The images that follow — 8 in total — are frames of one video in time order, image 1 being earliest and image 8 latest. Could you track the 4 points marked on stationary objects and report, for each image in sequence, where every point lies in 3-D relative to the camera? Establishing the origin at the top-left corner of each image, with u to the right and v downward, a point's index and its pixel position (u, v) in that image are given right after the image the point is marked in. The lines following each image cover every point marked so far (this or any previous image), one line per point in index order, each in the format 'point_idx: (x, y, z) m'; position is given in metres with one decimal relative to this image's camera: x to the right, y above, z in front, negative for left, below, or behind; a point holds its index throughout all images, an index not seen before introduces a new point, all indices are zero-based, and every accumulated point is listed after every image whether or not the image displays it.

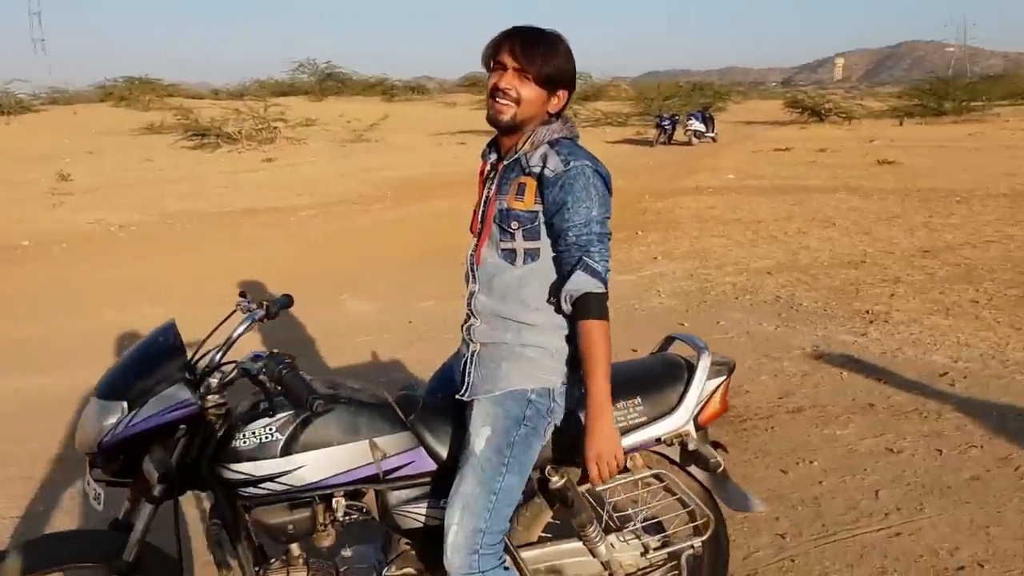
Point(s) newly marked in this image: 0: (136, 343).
0: (-0.9, -0.1, +2.3) m
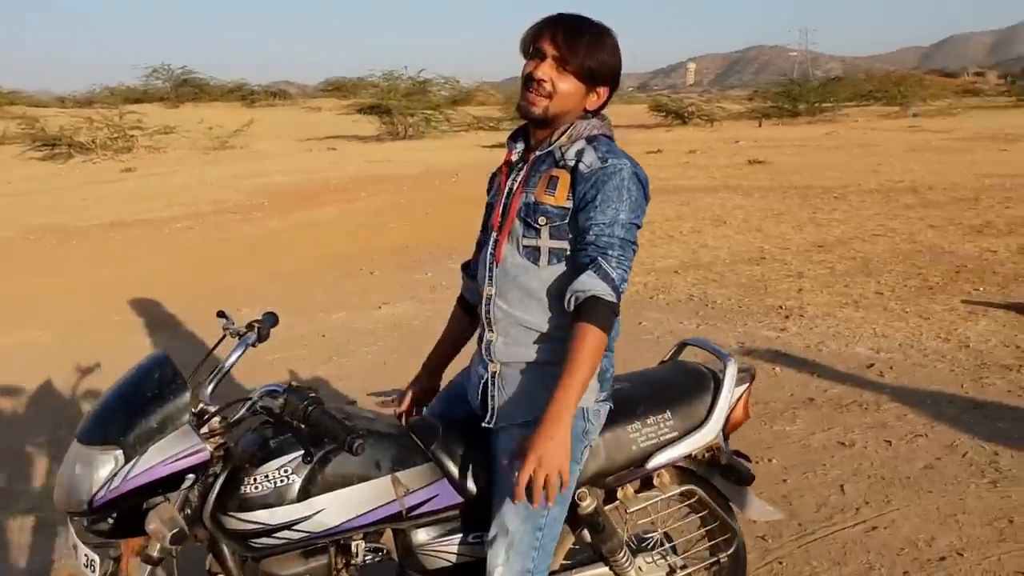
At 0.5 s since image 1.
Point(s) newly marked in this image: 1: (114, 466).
0: (-0.8, -0.2, +2.0) m
1: (-0.8, -0.3, +1.9) m
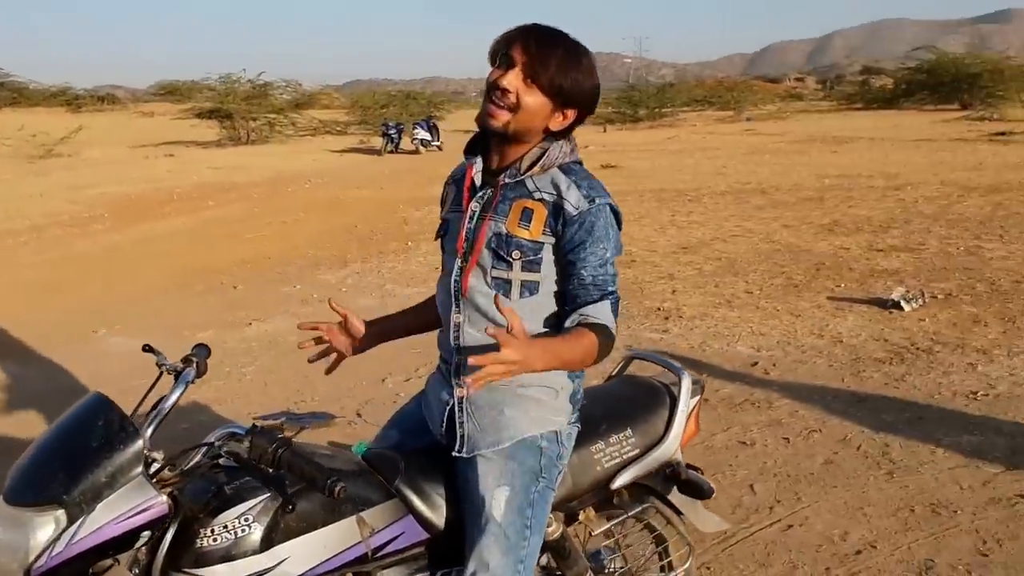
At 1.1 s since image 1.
0: (-0.8, -0.3, +1.8) m
1: (-0.8, -0.4, +1.6) m
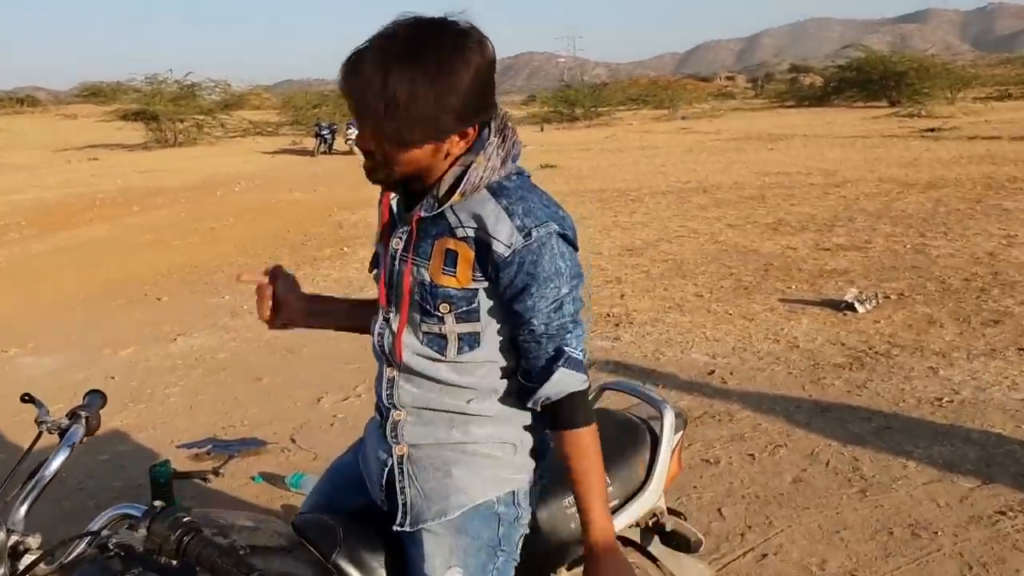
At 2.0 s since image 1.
0: (-0.9, -0.3, +1.4) m
1: (-0.8, -0.5, +1.3) m
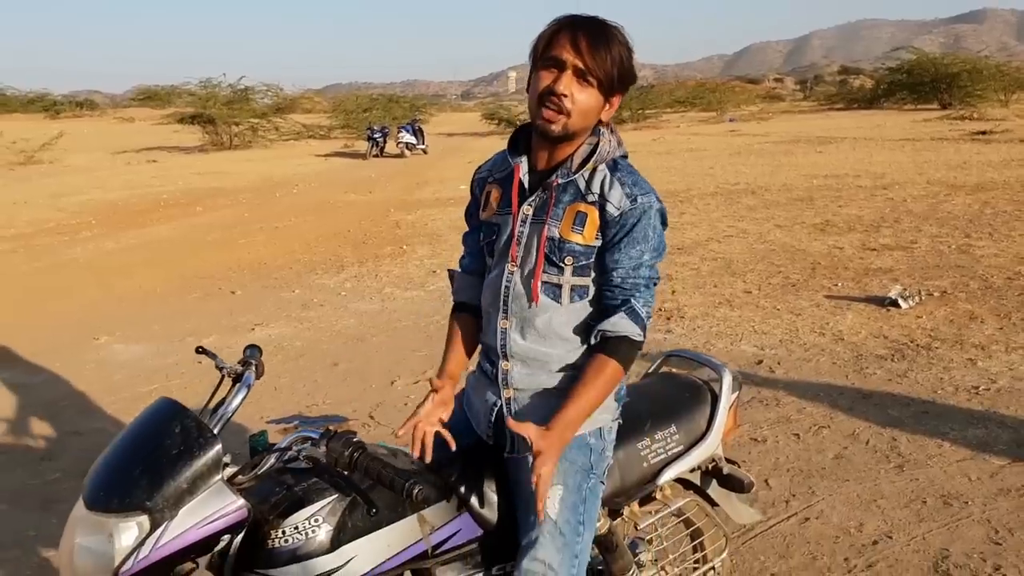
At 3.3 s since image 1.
0: (-0.7, -0.3, +1.8) m
1: (-0.7, -0.4, +1.7) m
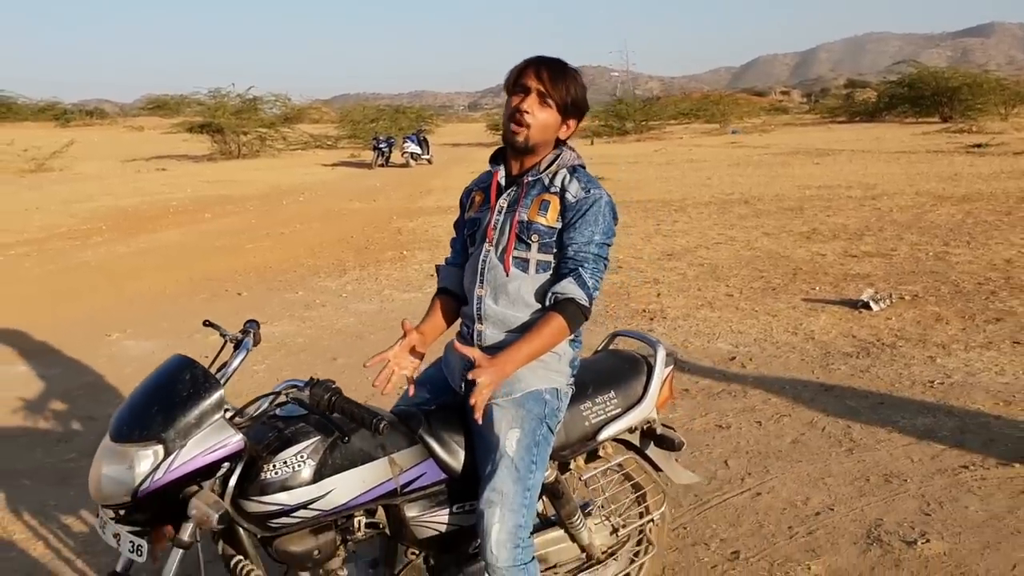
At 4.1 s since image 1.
0: (-0.8, -0.2, +2.2) m
1: (-0.8, -0.4, +2.1) m
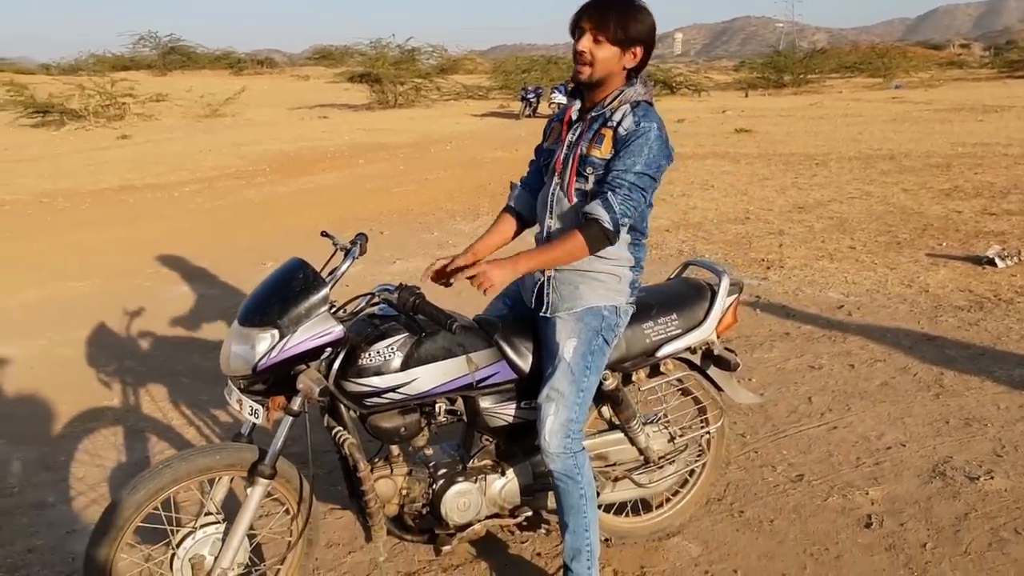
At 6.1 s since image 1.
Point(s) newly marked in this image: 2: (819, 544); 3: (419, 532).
0: (-0.7, 0.0, +2.7) m
1: (-0.6, -0.1, +2.5) m
2: (+1.1, -0.9, +3.3) m
3: (-0.3, -0.8, +2.9) m
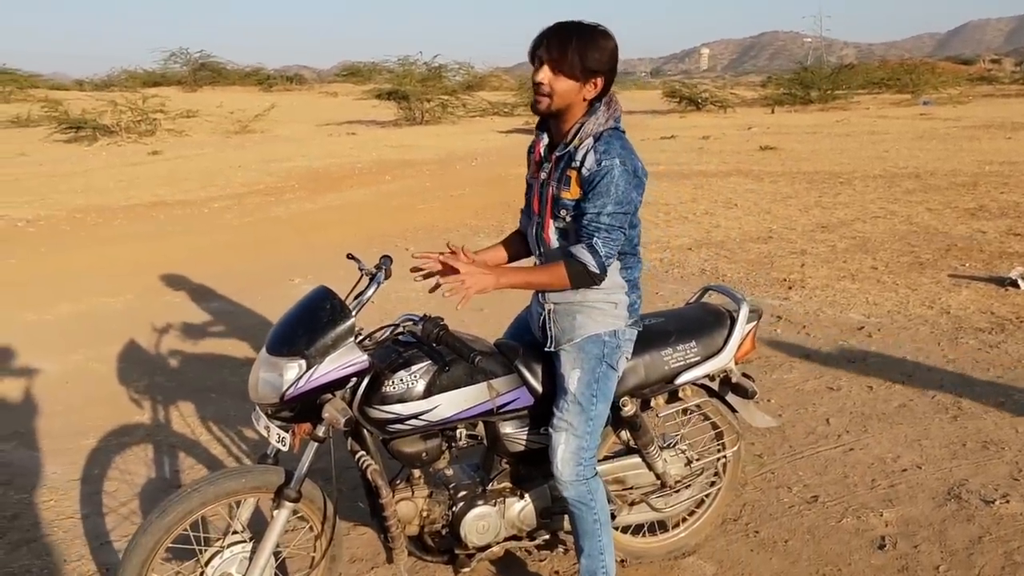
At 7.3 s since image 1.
0: (-0.6, 0.0, +2.8) m
1: (-0.6, -0.2, +2.6) m
2: (+1.1, -1.0, +3.3) m
3: (-0.2, -0.8, +3.0) m
